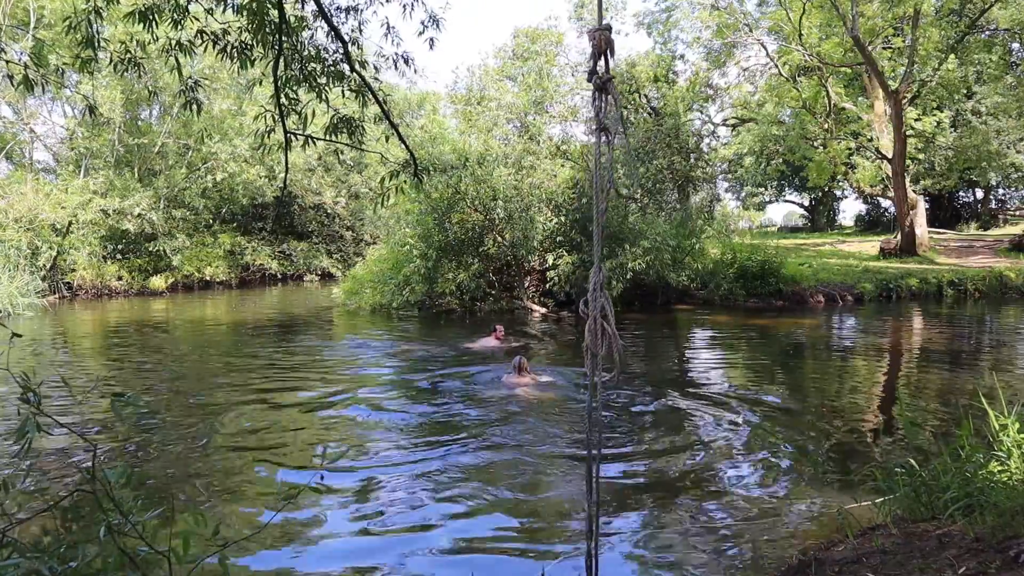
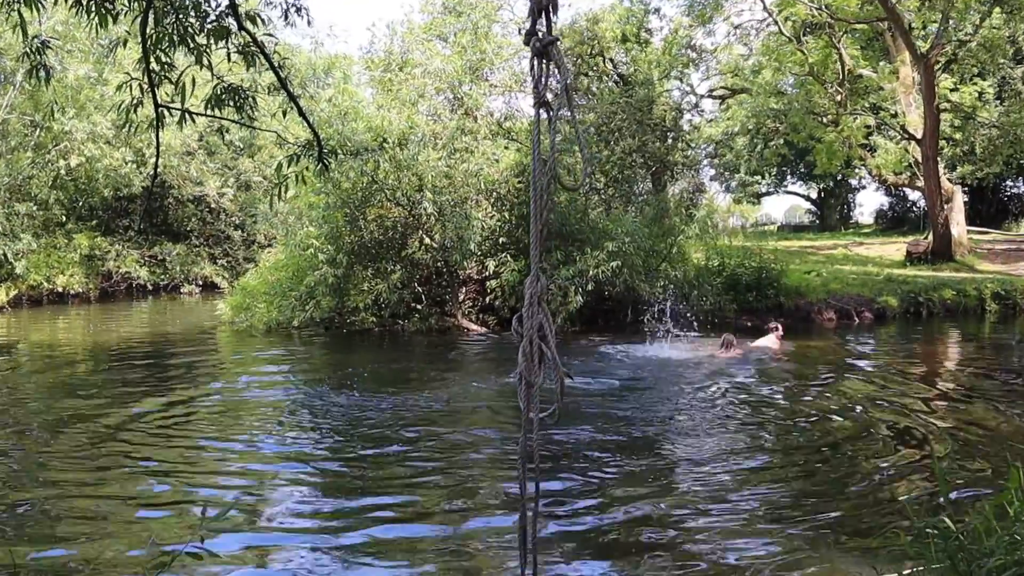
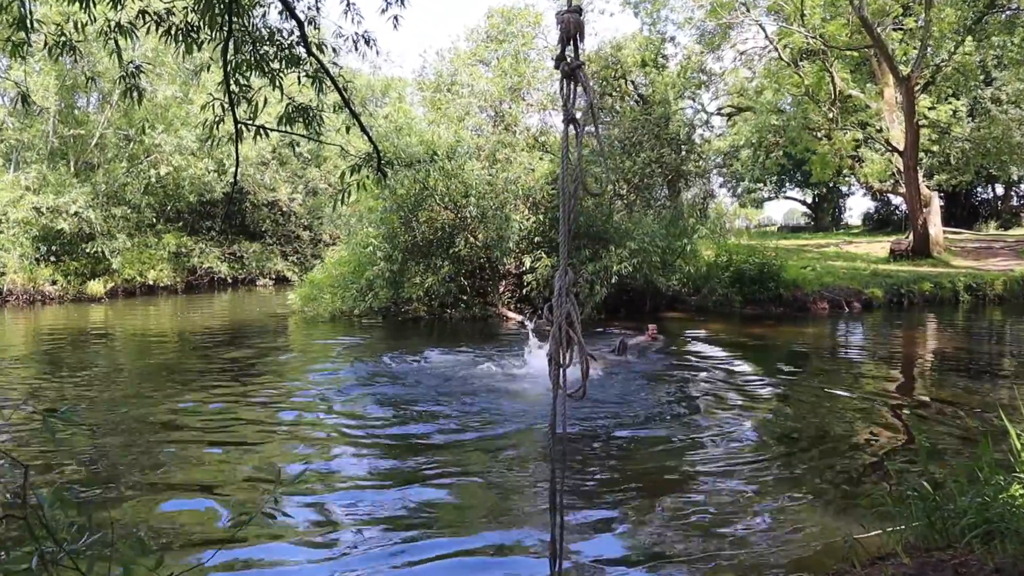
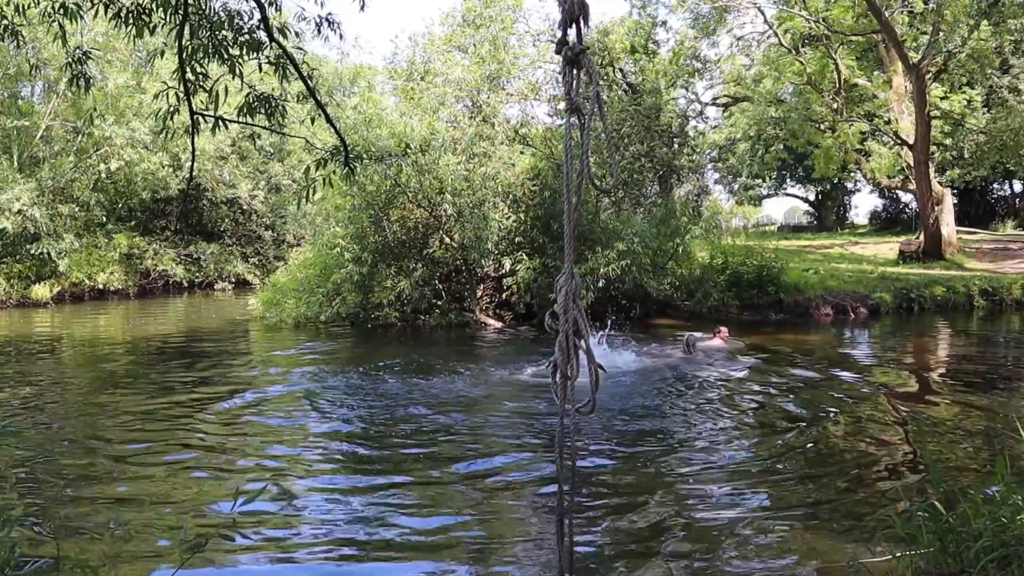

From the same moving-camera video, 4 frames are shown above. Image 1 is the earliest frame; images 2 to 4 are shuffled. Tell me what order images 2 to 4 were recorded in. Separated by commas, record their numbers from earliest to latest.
3, 4, 2
